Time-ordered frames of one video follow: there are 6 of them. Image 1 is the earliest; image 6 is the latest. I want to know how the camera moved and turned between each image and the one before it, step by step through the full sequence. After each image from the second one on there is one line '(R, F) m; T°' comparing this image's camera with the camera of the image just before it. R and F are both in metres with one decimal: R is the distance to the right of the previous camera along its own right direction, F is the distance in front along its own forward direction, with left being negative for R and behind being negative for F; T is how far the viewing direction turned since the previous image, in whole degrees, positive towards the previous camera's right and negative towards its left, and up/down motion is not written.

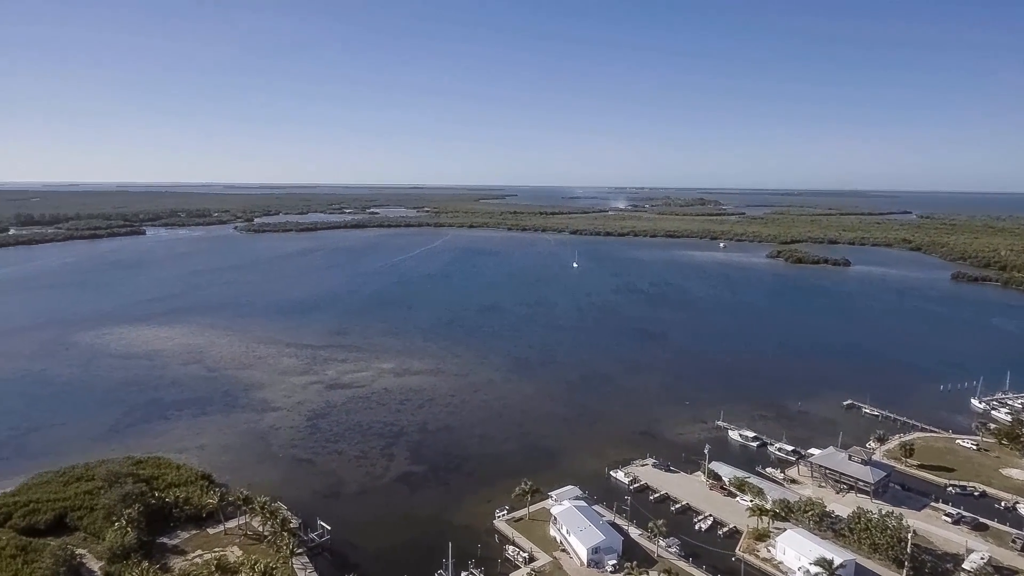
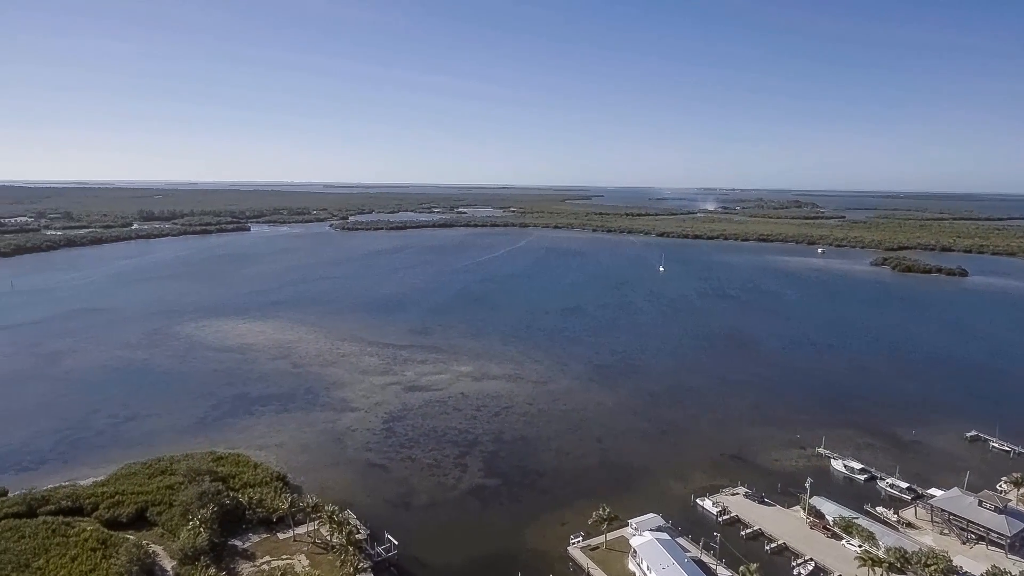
(0.0, +0.7) m; -7°
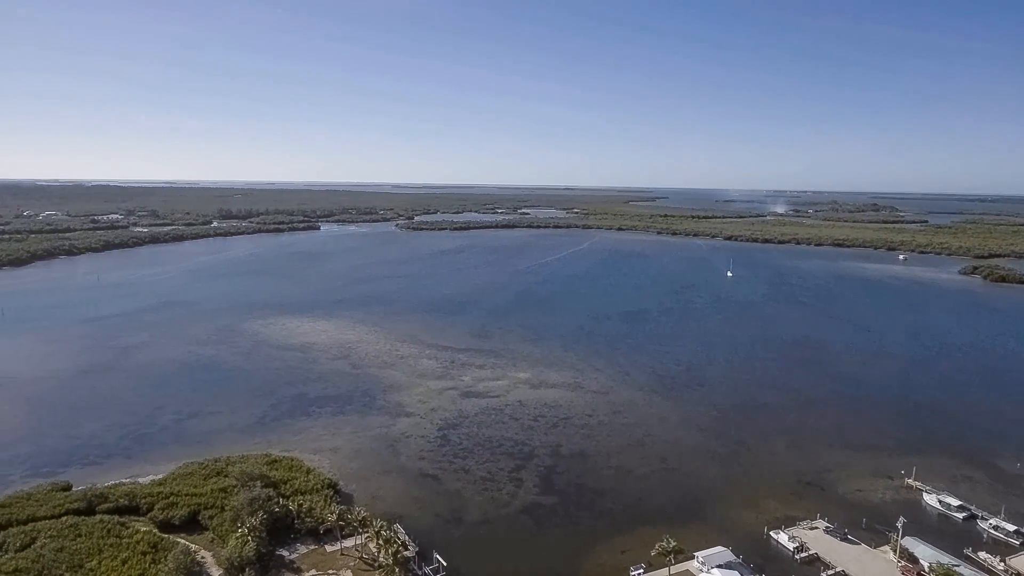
(0.0, +0.6) m; -5°
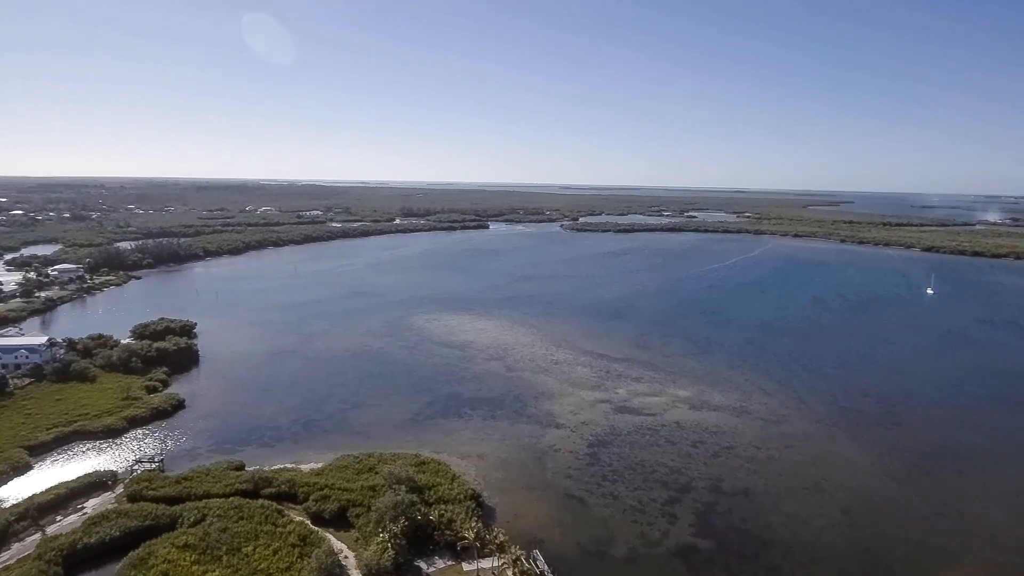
(0.0, +0.8) m; -14°
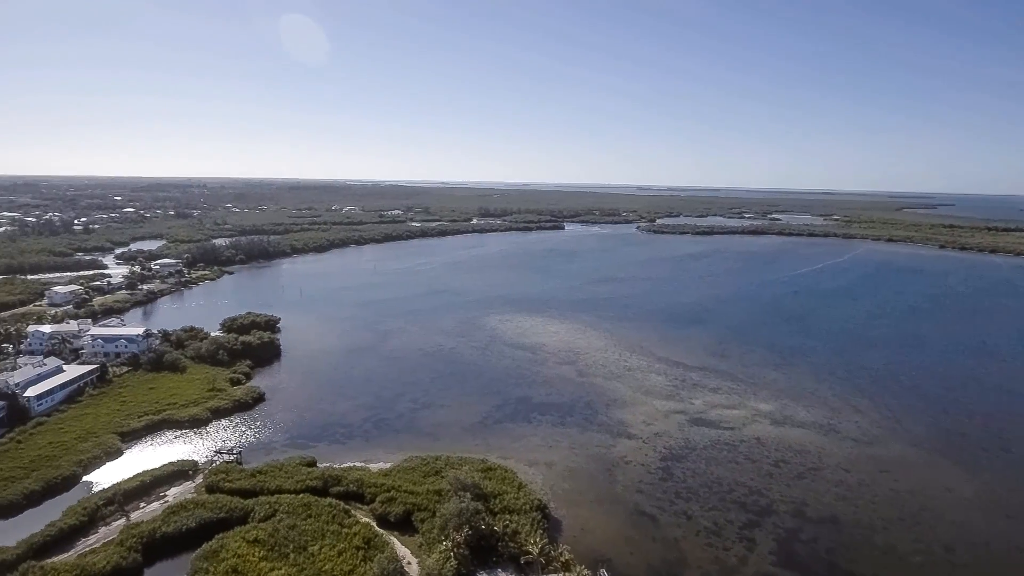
(0.0, +0.3) m; -7°
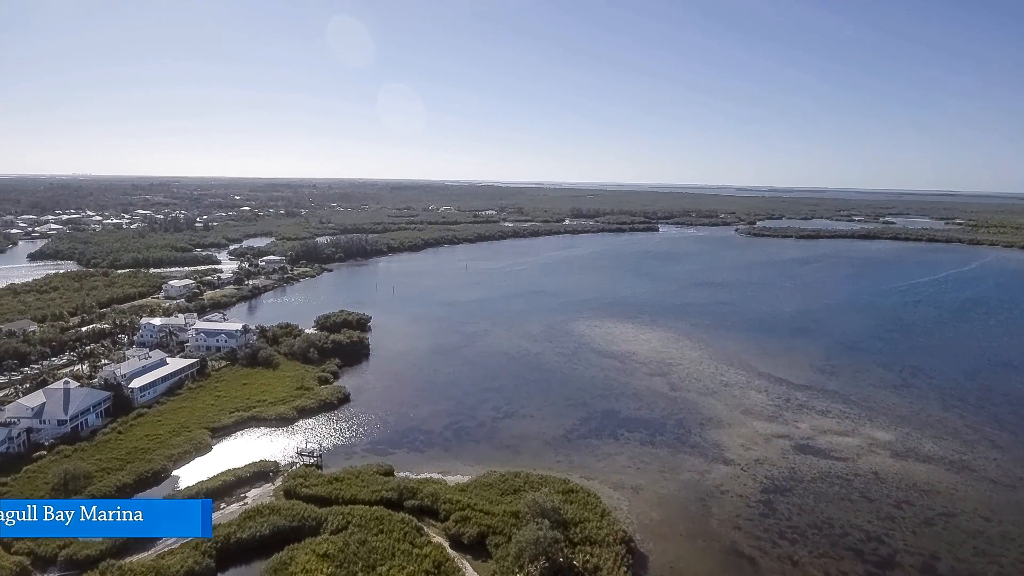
(0.0, +0.8) m; -8°
